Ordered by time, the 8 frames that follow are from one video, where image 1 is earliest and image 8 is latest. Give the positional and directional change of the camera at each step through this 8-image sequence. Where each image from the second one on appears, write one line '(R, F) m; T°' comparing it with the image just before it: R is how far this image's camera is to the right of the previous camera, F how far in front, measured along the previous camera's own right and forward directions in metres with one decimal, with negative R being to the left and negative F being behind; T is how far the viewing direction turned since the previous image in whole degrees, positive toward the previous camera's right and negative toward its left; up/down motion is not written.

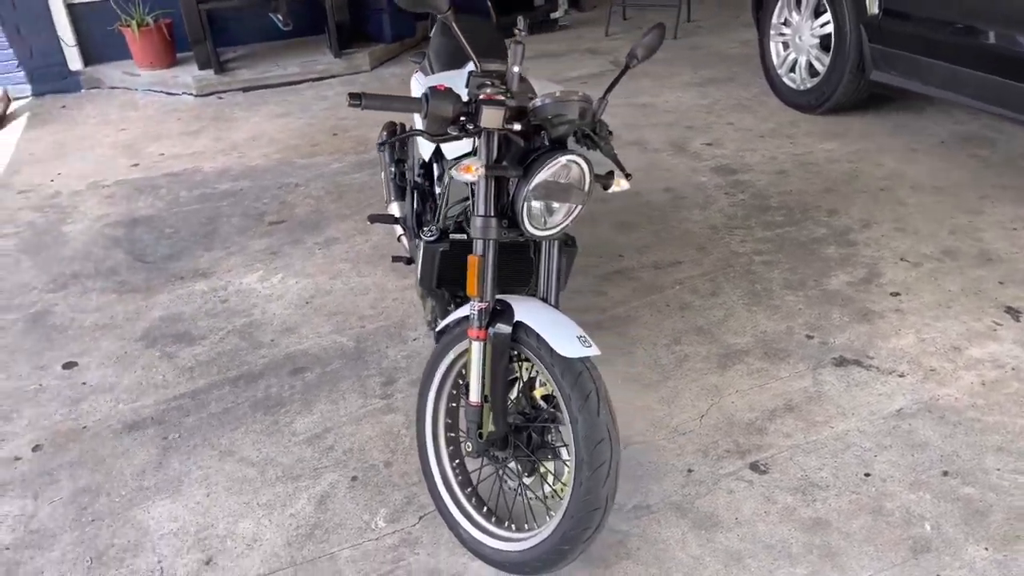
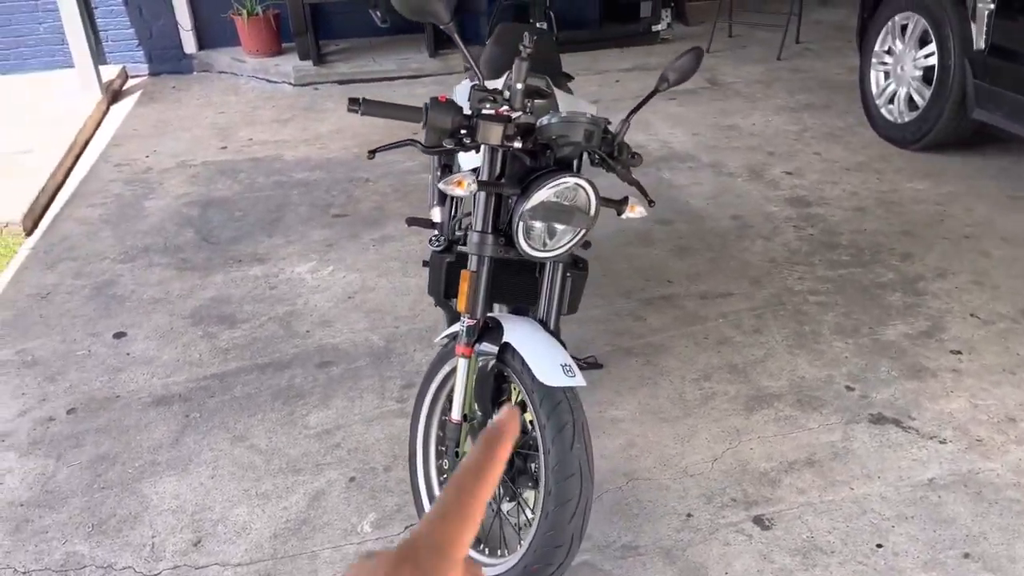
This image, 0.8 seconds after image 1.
(+0.2, +0.1) m; -7°
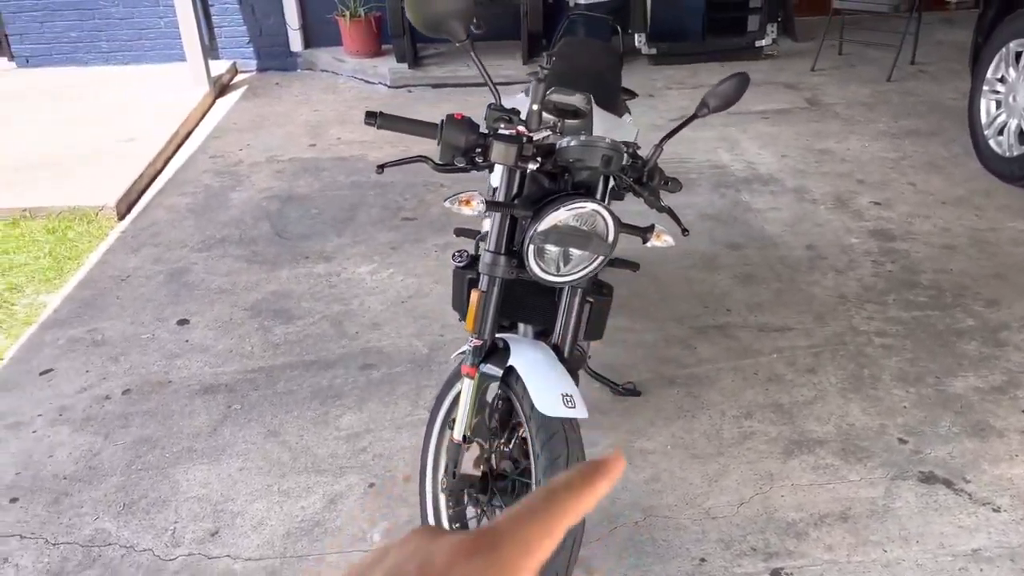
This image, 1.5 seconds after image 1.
(+0.2, 0.0) m; -7°
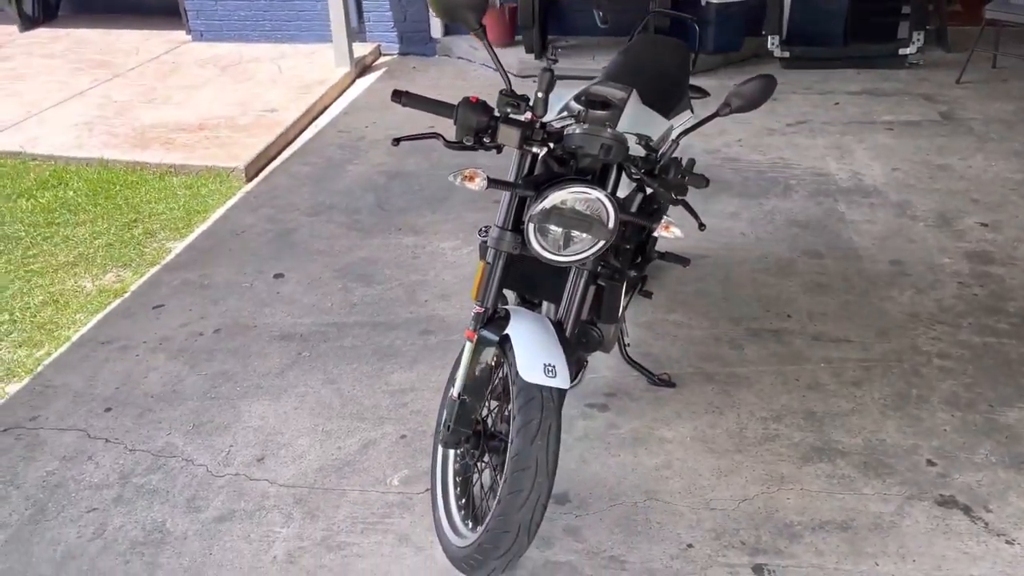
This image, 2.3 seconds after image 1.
(+0.3, -0.1) m; -10°
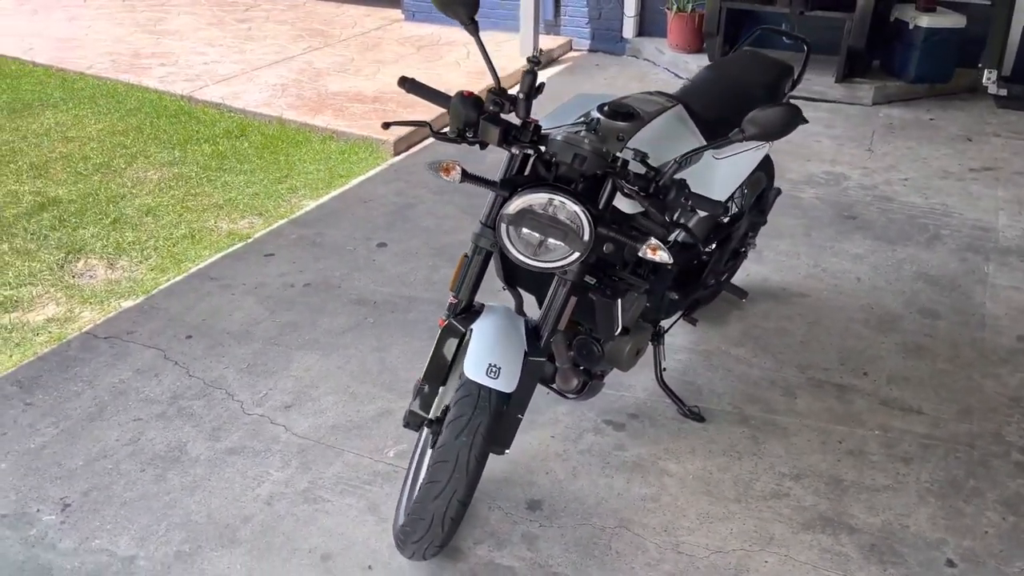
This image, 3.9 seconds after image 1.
(+0.5, +0.1) m; -15°
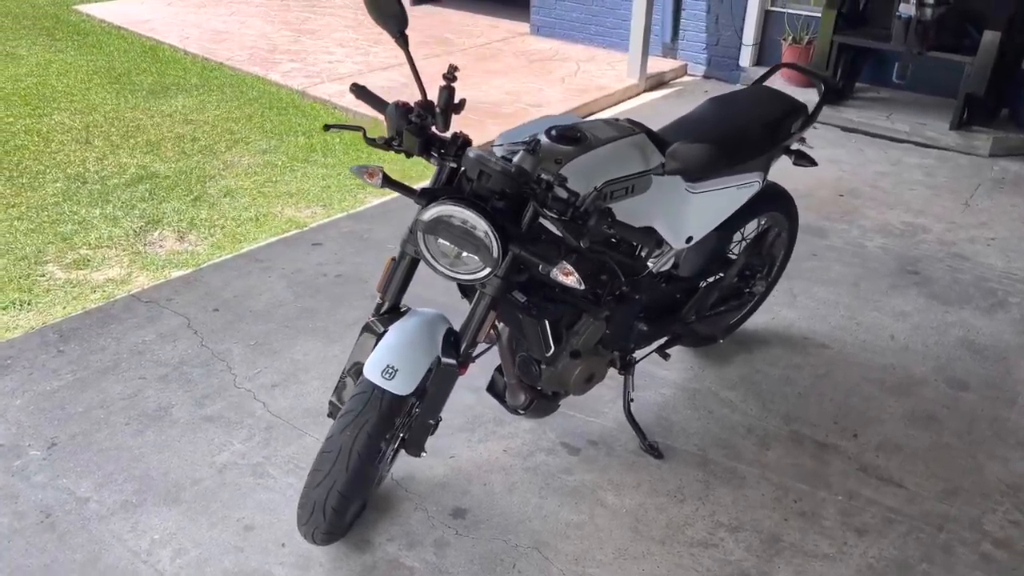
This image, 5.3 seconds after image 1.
(+0.5, 0.0) m; -10°
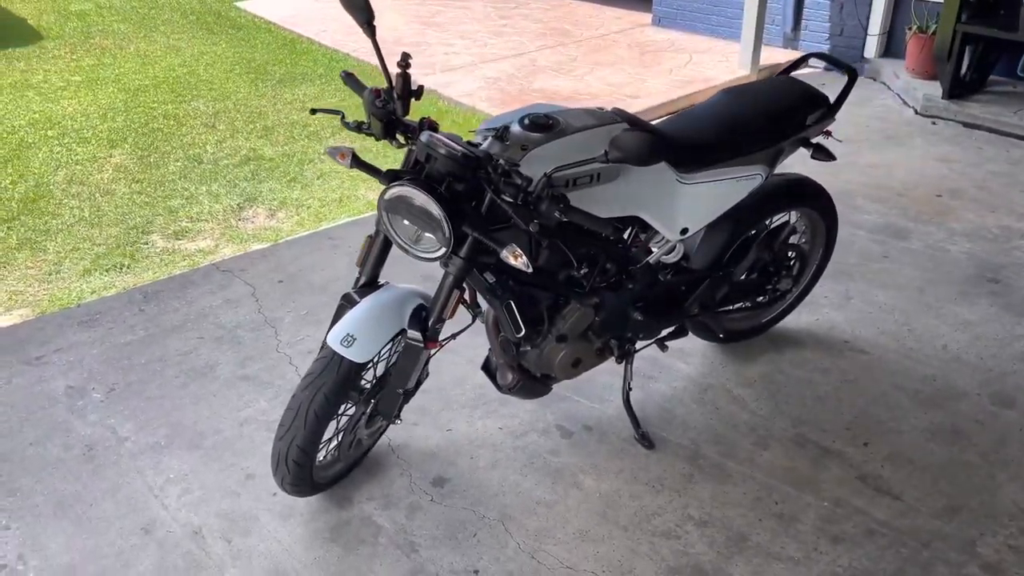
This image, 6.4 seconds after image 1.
(+0.5, 0.0) m; -11°
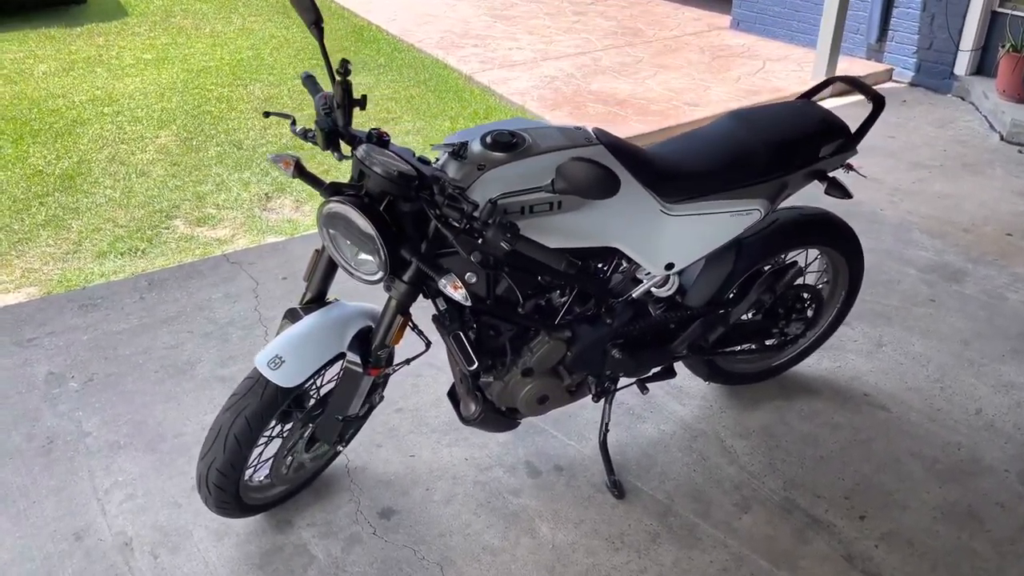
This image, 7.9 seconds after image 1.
(+0.3, +0.2) m; -6°
